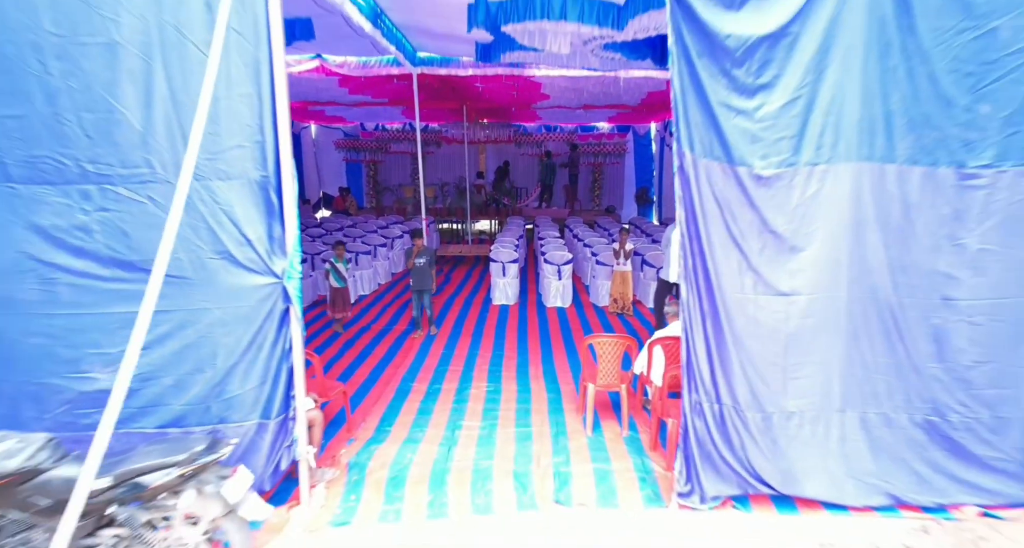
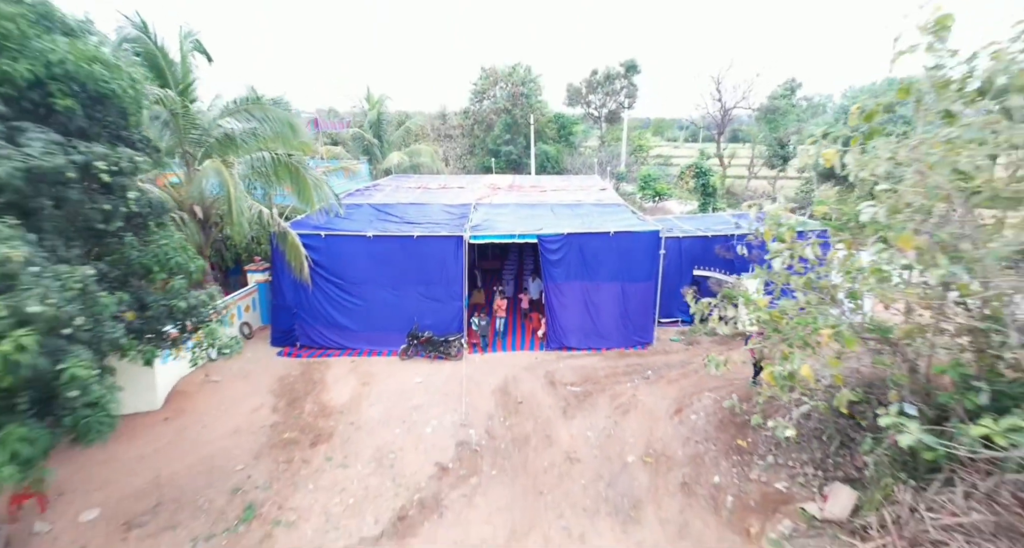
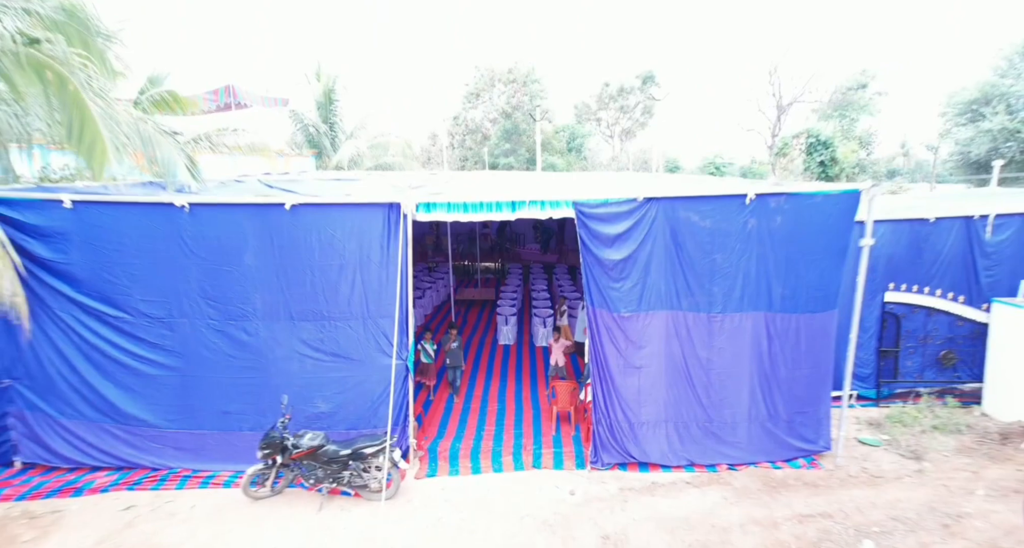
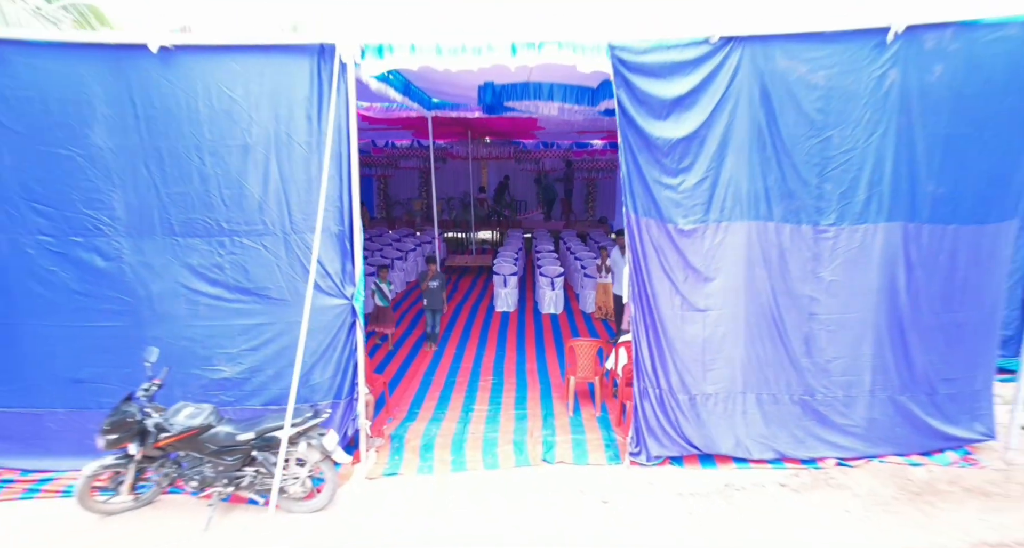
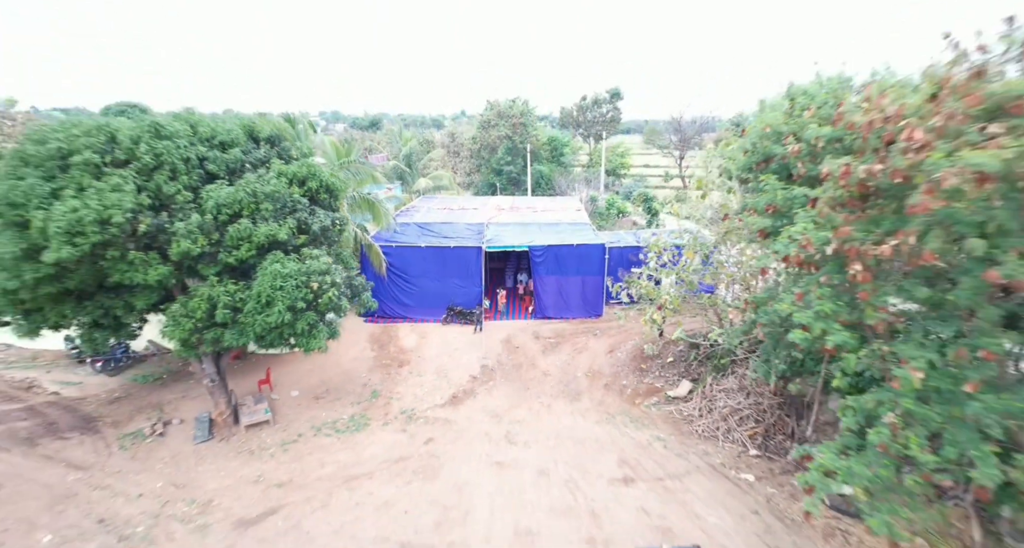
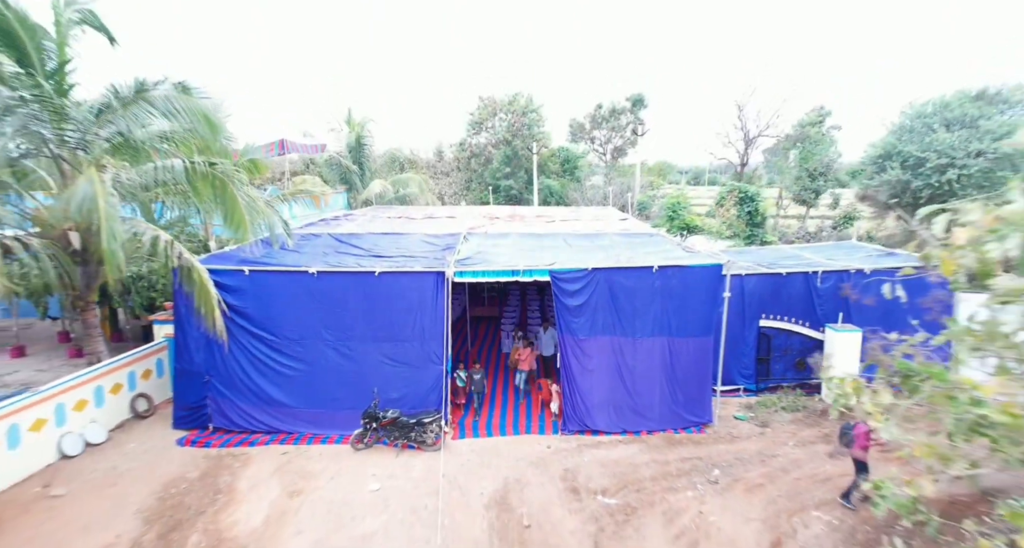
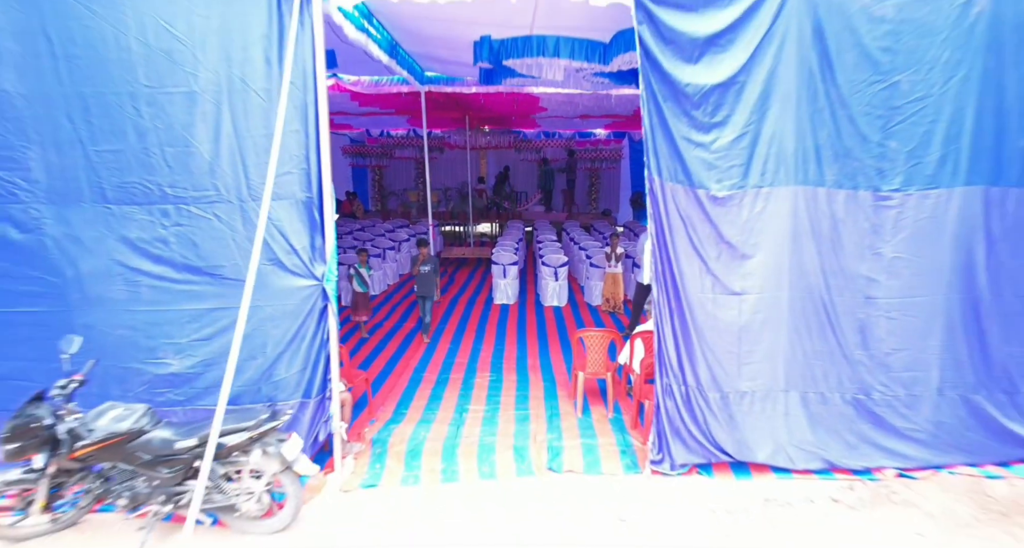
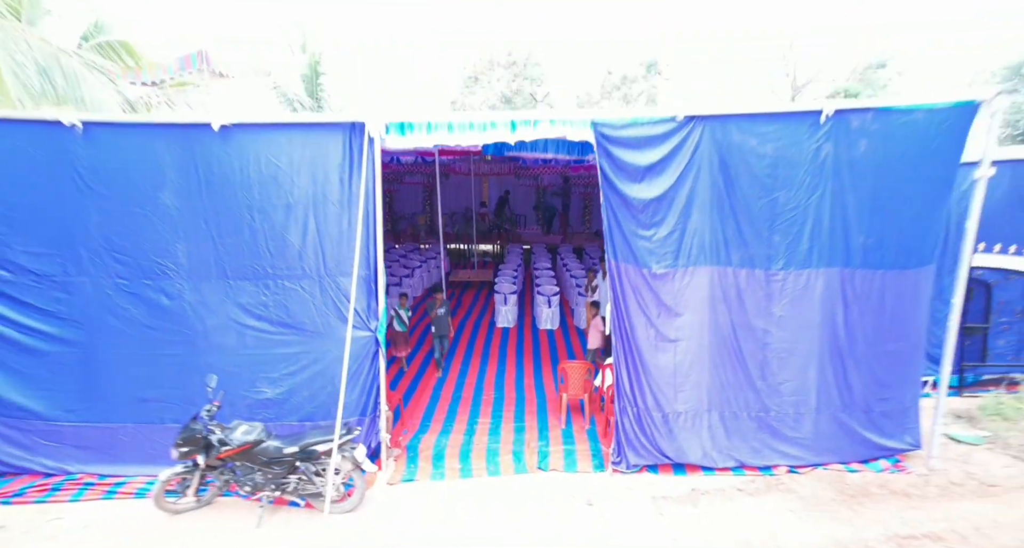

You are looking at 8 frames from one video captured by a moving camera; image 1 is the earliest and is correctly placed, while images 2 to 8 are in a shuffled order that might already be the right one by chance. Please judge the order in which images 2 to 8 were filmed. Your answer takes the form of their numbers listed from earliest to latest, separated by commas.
7, 4, 8, 3, 6, 2, 5
